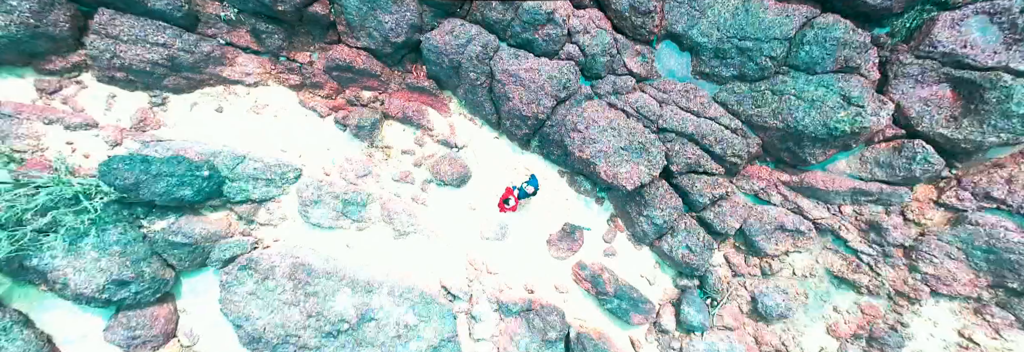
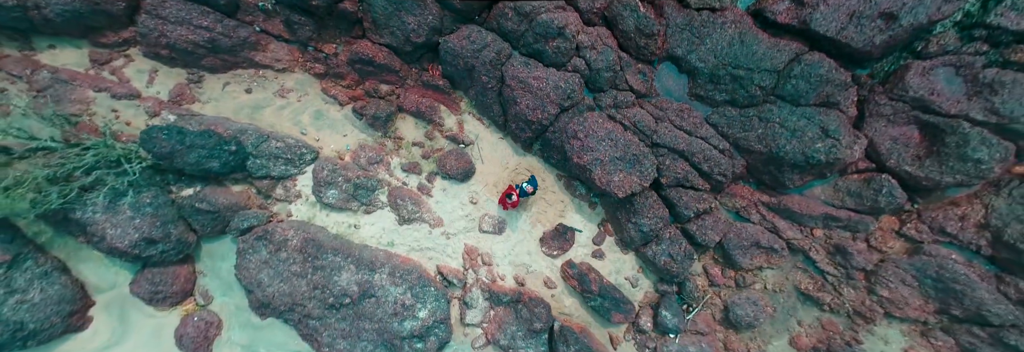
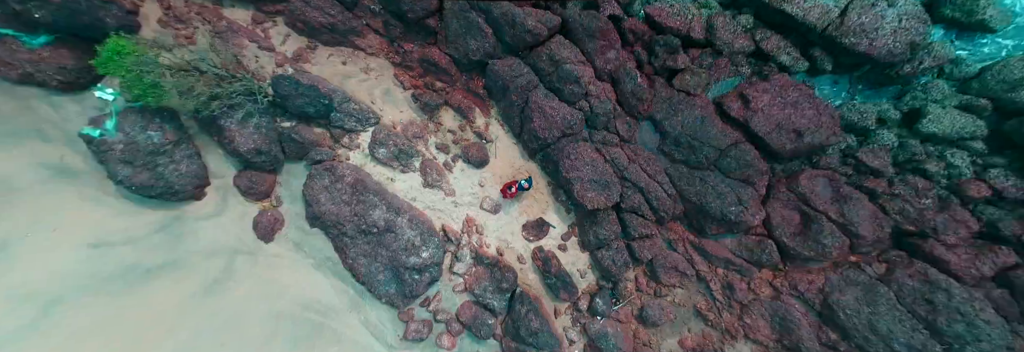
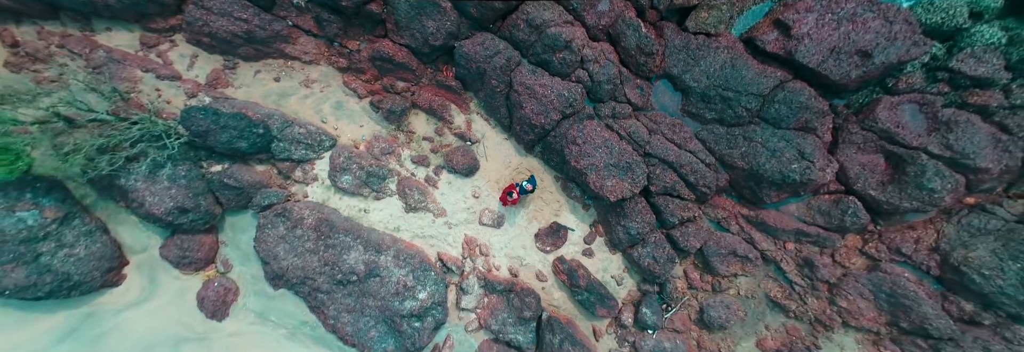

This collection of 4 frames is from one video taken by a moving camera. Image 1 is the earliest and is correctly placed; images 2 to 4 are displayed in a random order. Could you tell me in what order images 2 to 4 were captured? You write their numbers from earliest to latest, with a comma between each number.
2, 4, 3
